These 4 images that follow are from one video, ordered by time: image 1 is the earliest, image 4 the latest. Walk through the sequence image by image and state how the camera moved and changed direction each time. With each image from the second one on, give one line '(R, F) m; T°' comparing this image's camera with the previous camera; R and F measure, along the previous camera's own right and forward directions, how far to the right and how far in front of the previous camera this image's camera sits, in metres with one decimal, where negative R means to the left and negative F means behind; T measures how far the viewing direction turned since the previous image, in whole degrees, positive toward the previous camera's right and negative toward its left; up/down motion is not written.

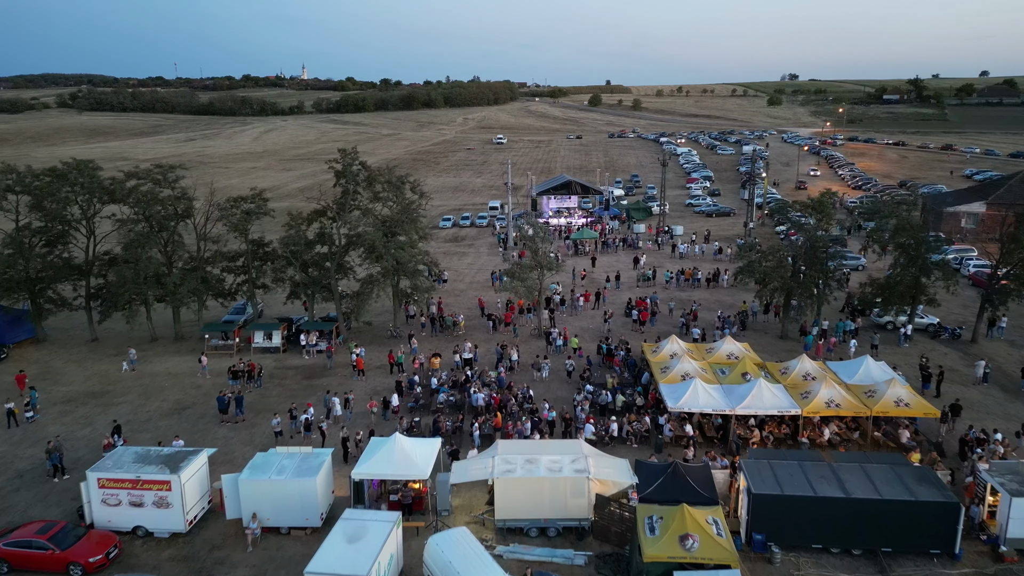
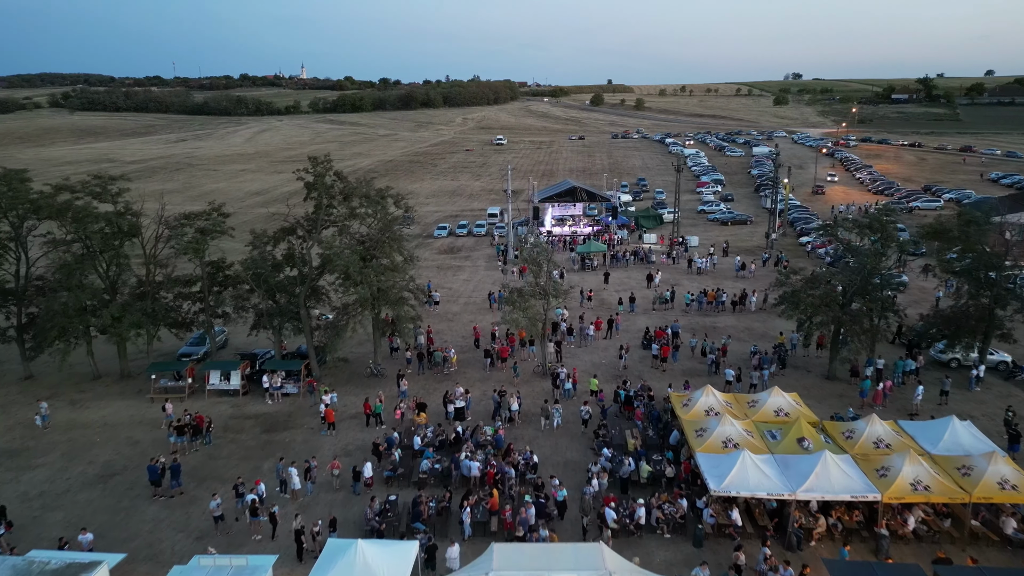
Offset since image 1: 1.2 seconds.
(0.0, +4.1) m; 0°
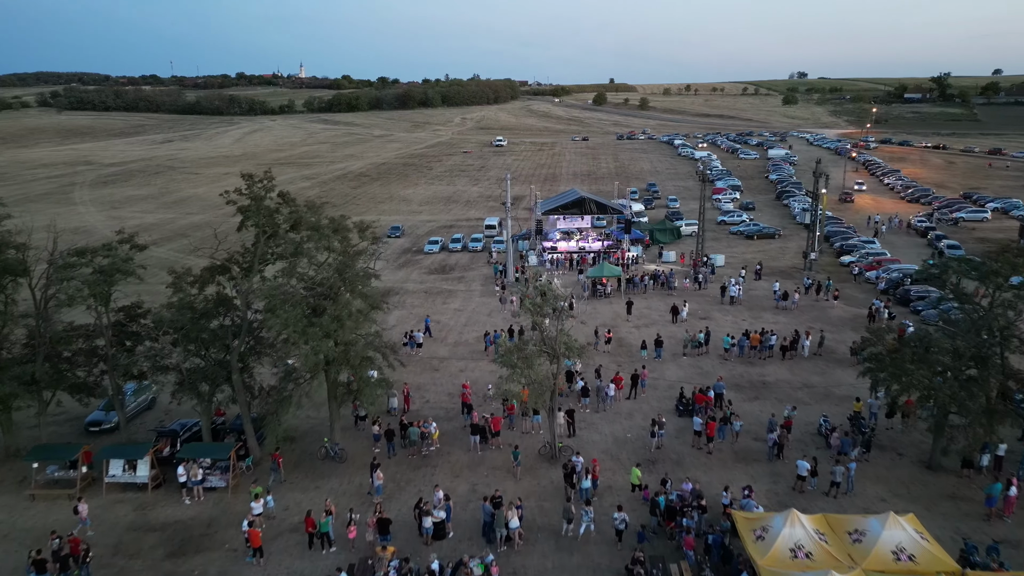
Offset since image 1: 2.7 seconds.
(+0.1, +5.8) m; 0°
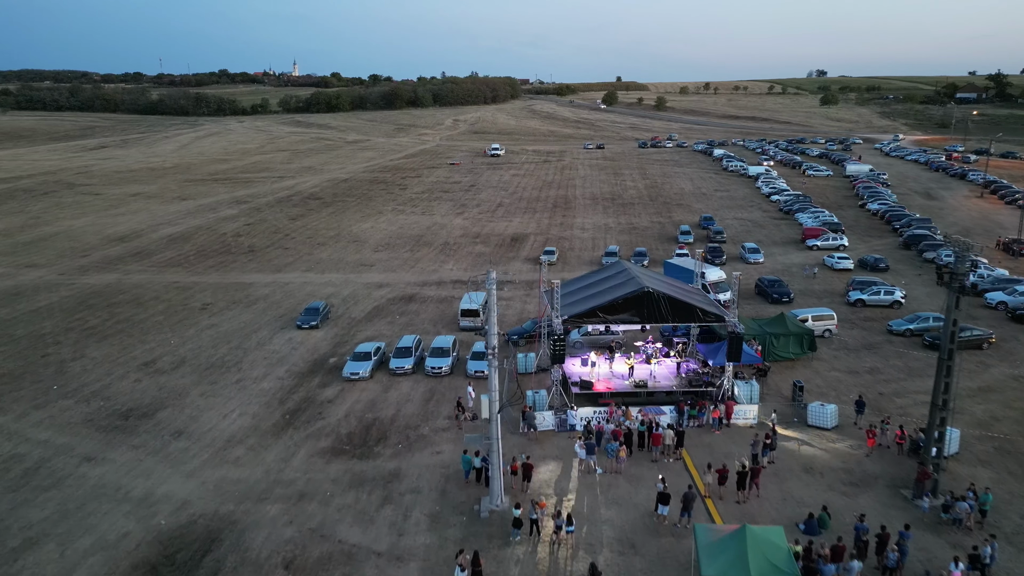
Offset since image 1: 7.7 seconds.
(+0.3, +21.9) m; 0°
